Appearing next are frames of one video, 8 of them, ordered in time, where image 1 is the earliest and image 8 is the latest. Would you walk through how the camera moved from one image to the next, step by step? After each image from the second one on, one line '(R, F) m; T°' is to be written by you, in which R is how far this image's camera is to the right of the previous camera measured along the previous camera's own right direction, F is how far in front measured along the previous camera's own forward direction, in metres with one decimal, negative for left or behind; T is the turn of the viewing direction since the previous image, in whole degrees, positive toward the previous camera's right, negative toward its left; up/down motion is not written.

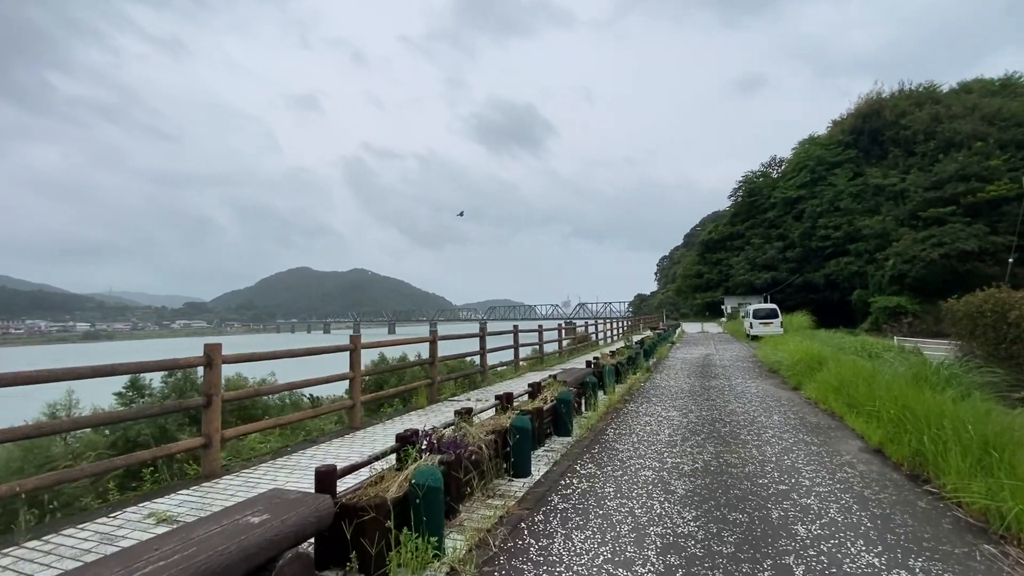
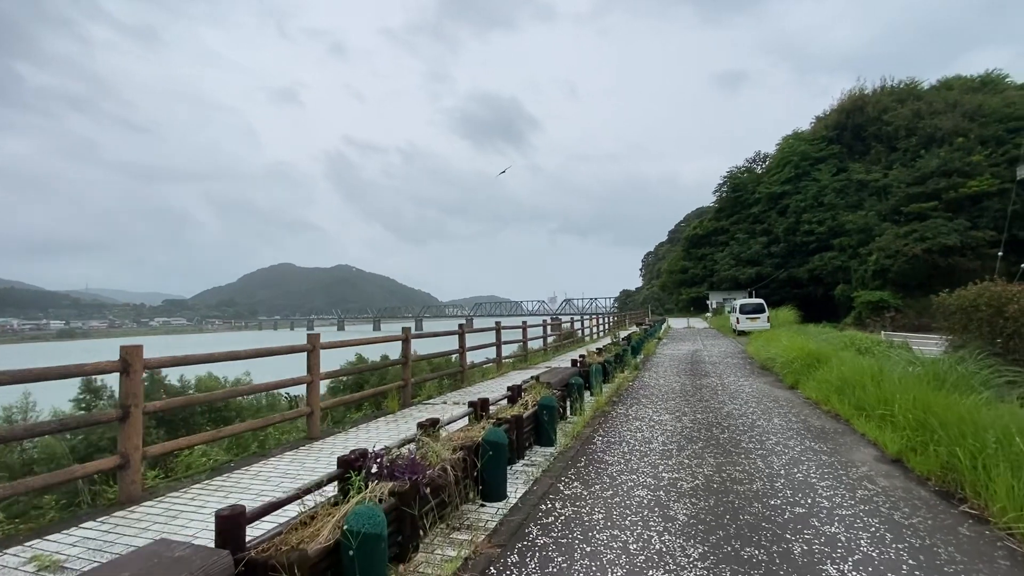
(+0.1, +0.5) m; +1°
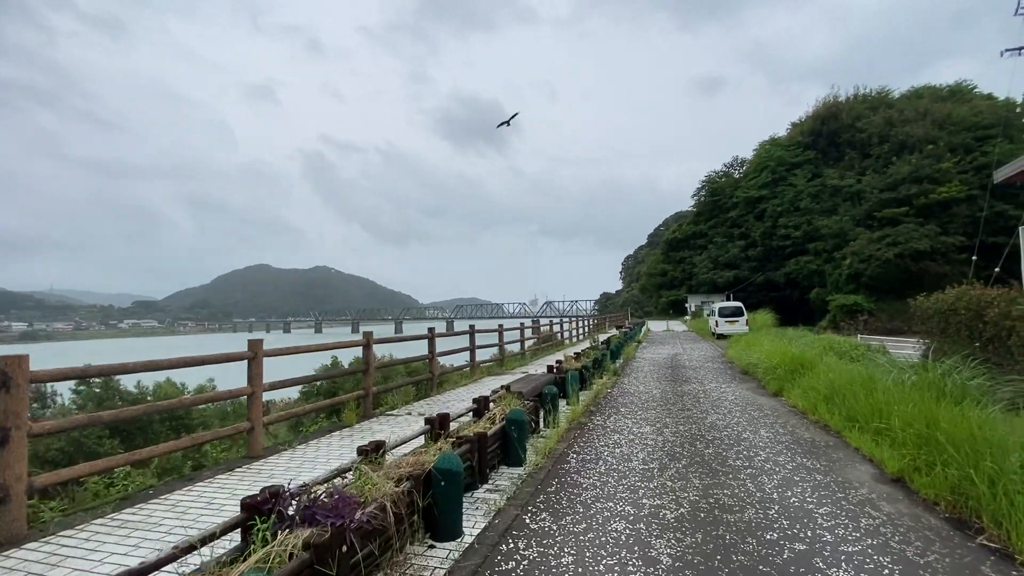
(+0.1, +0.4) m; +2°
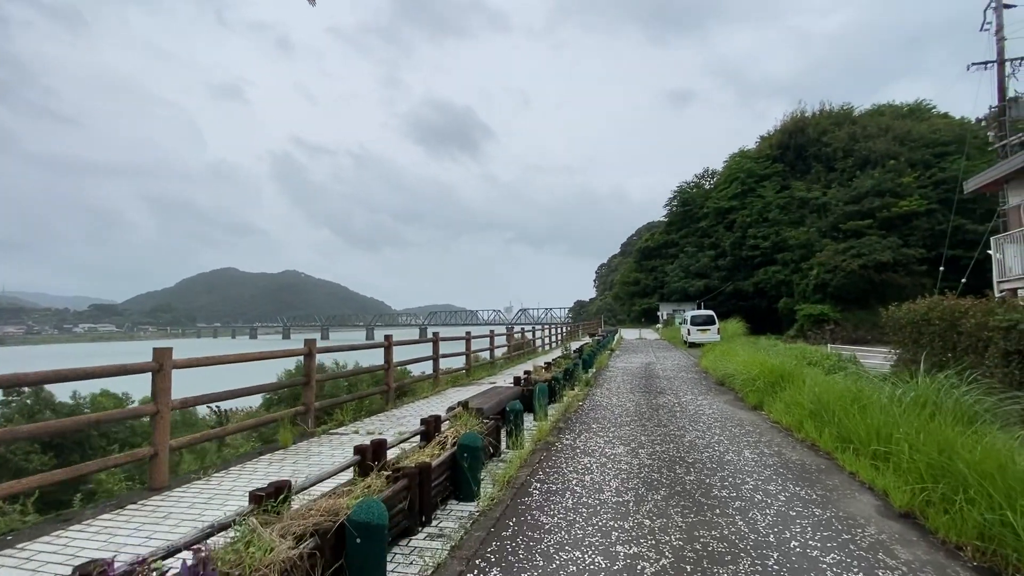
(+0.1, +0.6) m; +3°
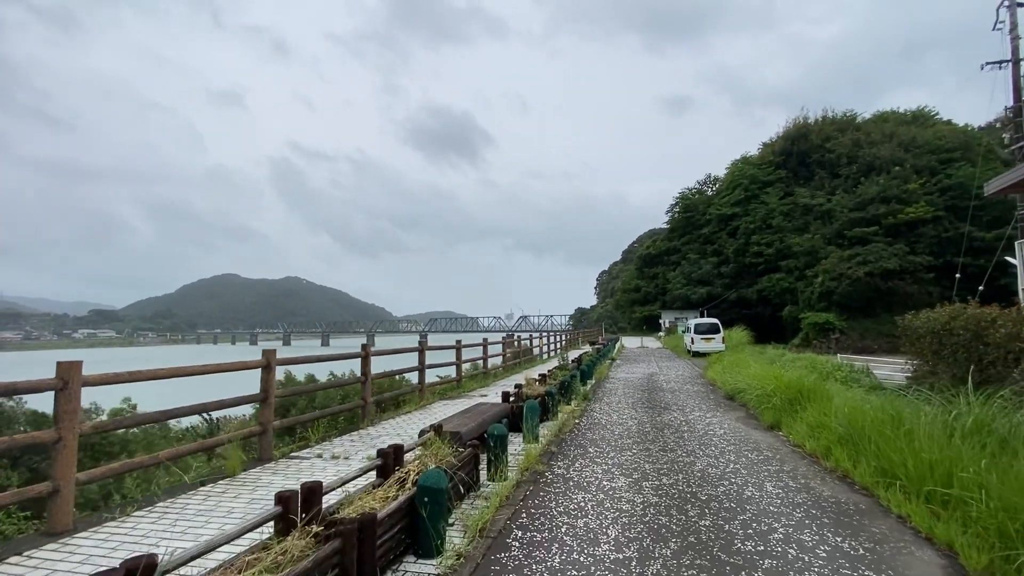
(+0.1, +0.7) m; 0°
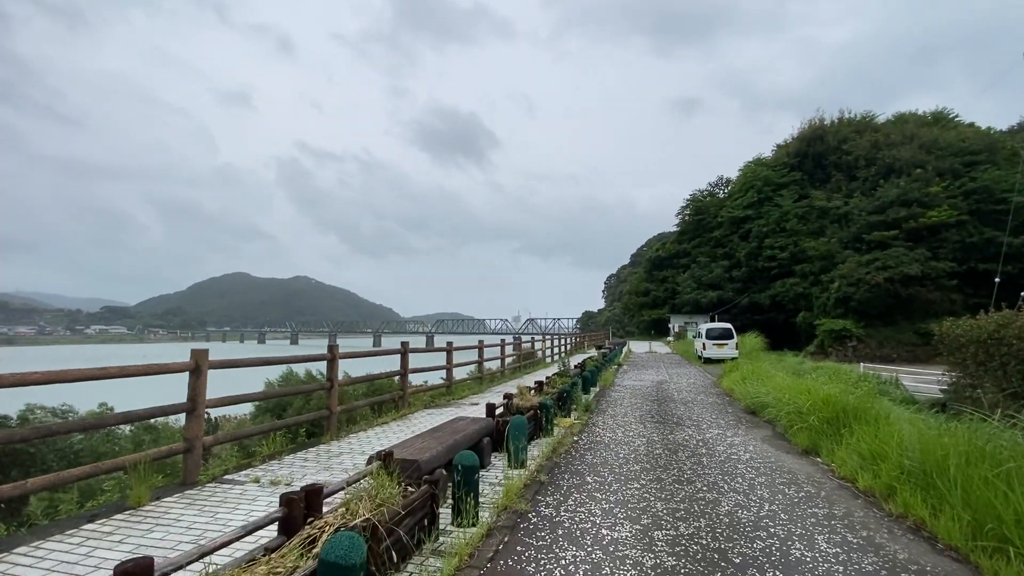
(+0.2, +1.0) m; -1°
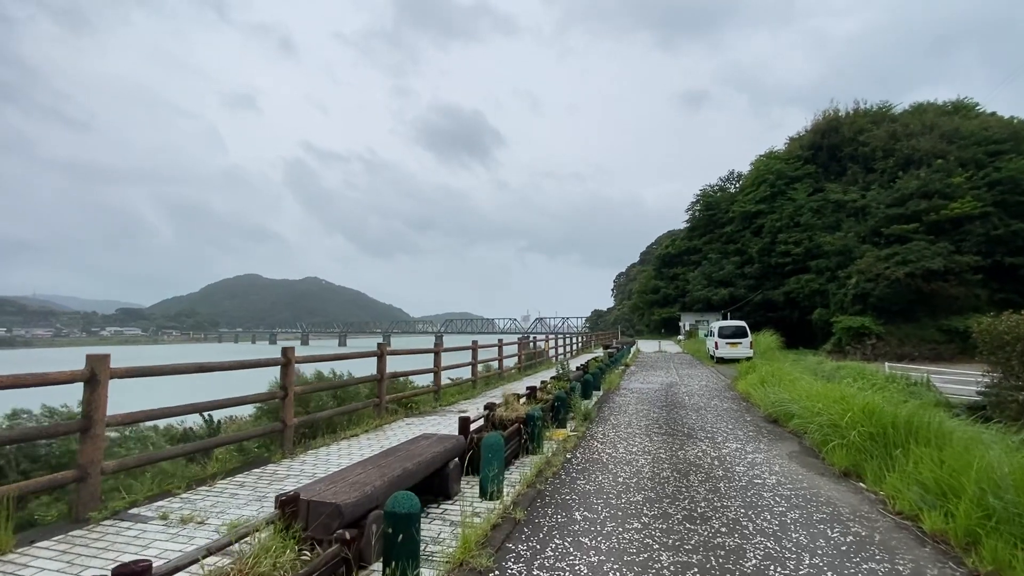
(+0.3, +0.9) m; -1°
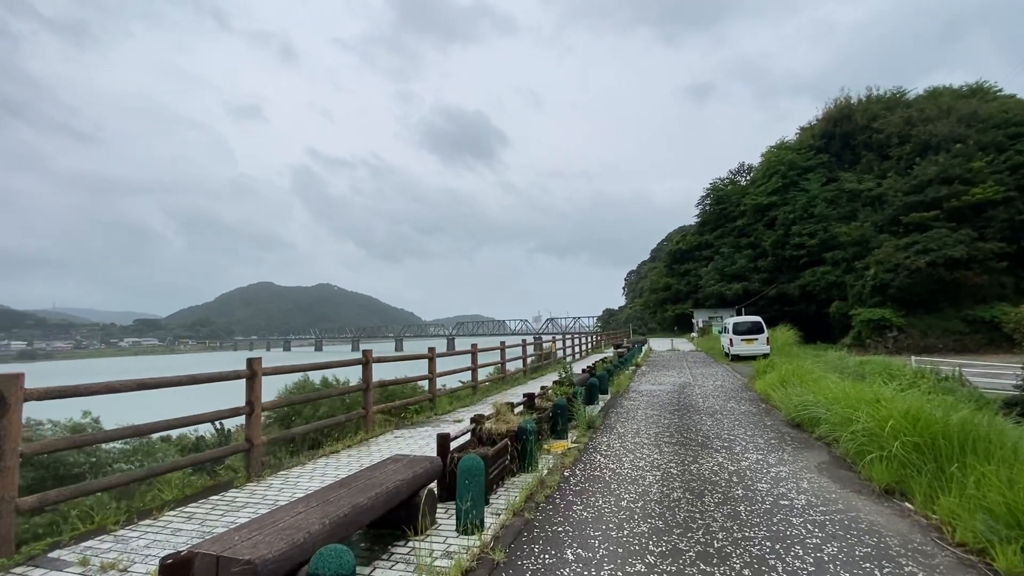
(+0.2, +0.6) m; -1°
